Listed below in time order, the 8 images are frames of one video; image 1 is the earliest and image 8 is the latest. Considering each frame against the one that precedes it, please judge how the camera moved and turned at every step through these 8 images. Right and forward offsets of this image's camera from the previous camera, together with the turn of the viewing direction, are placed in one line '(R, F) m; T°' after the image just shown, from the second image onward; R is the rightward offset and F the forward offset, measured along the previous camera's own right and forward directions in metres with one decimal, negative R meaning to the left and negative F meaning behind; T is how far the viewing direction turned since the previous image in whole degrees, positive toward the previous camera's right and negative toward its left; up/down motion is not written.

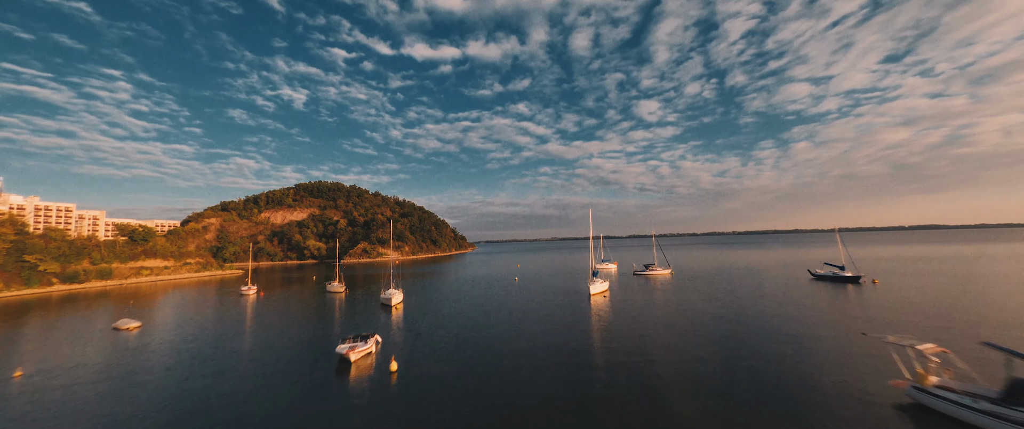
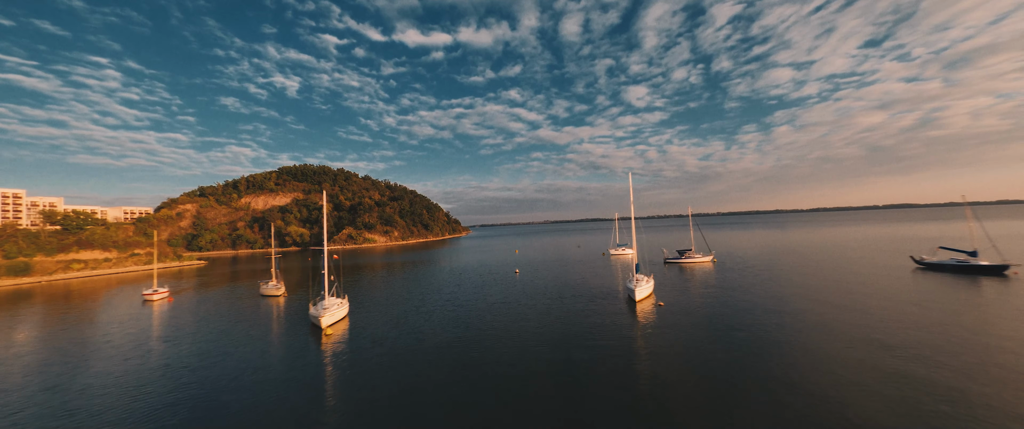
(-0.2, +4.4) m; +1°
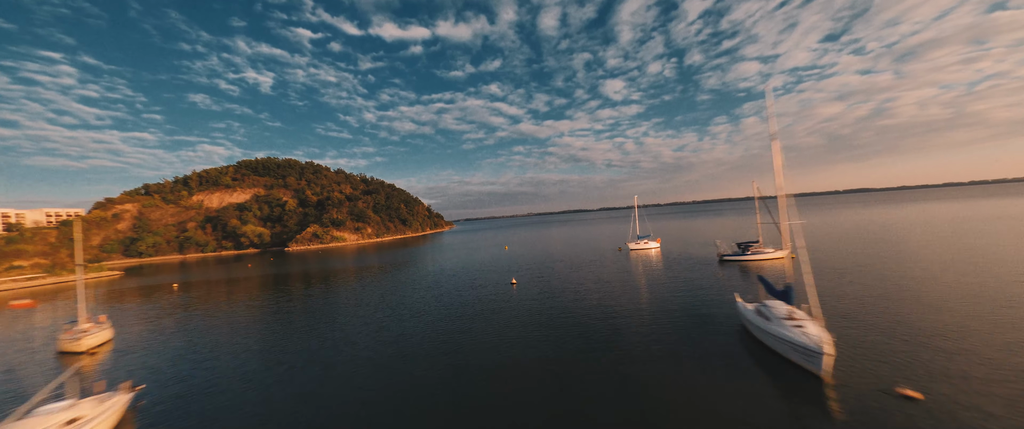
(-0.4, +5.1) m; +3°
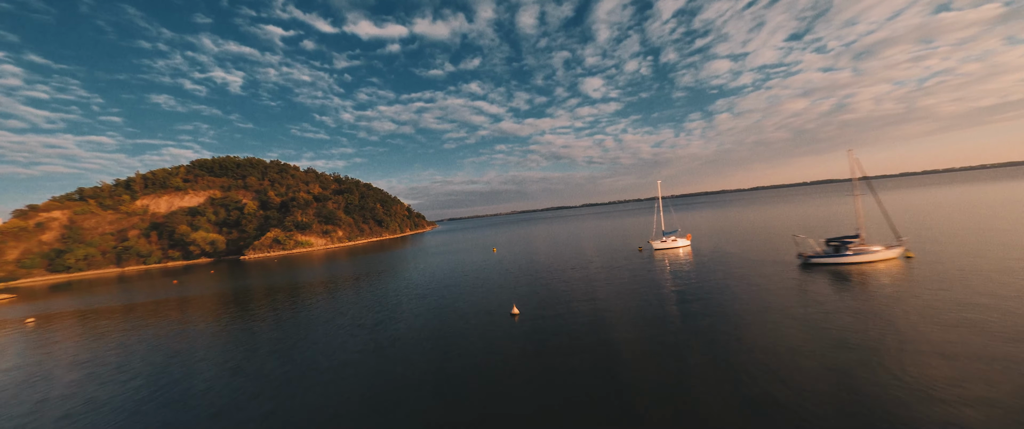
(-0.4, +3.9) m; +3°
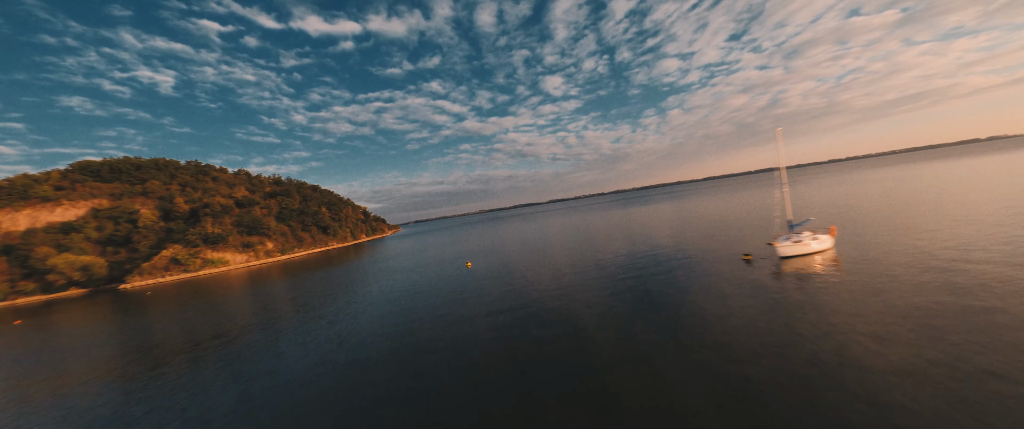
(-0.7, +7.2) m; +6°
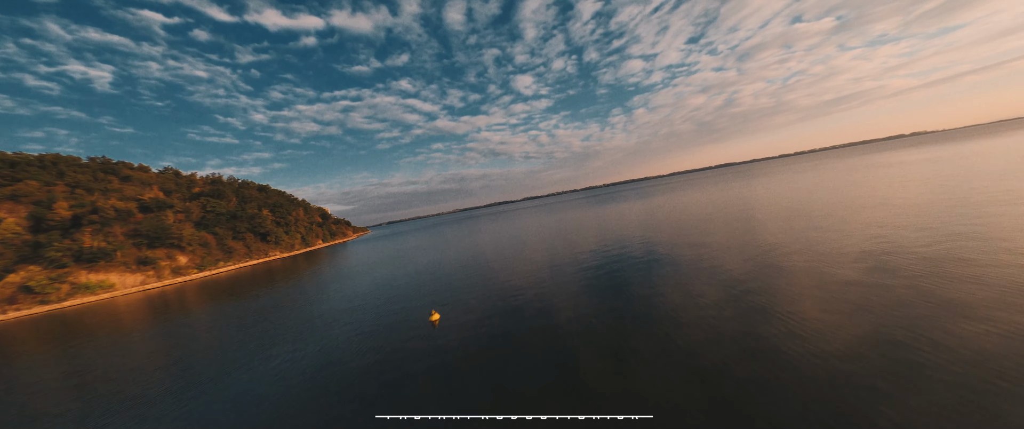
(-0.9, +6.7) m; +5°
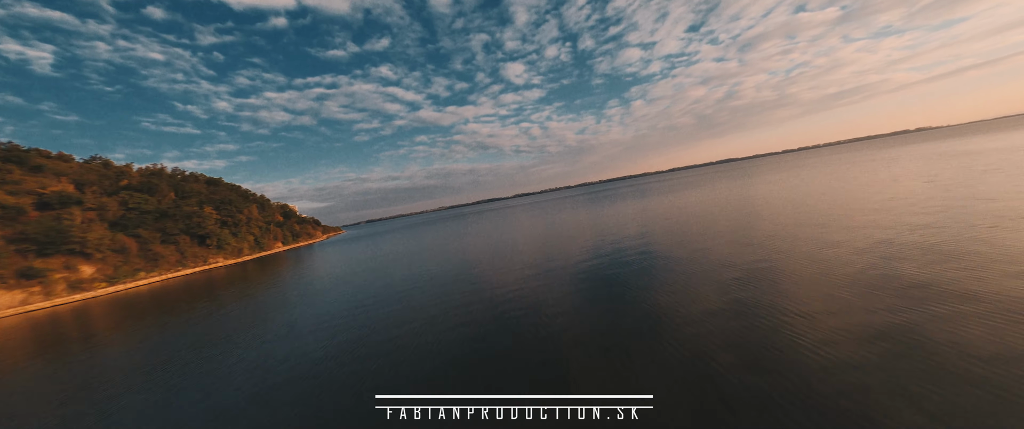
(-0.7, +4.4) m; +4°
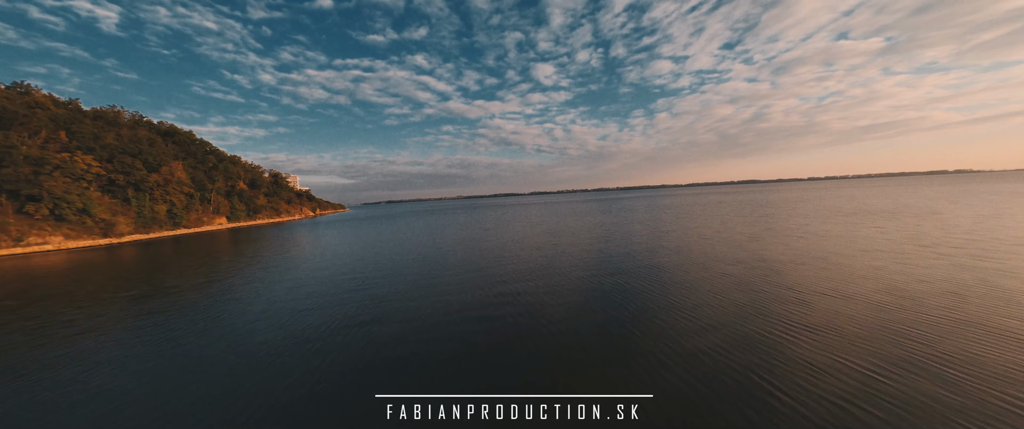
(-1.1, +15.5) m; -3°
